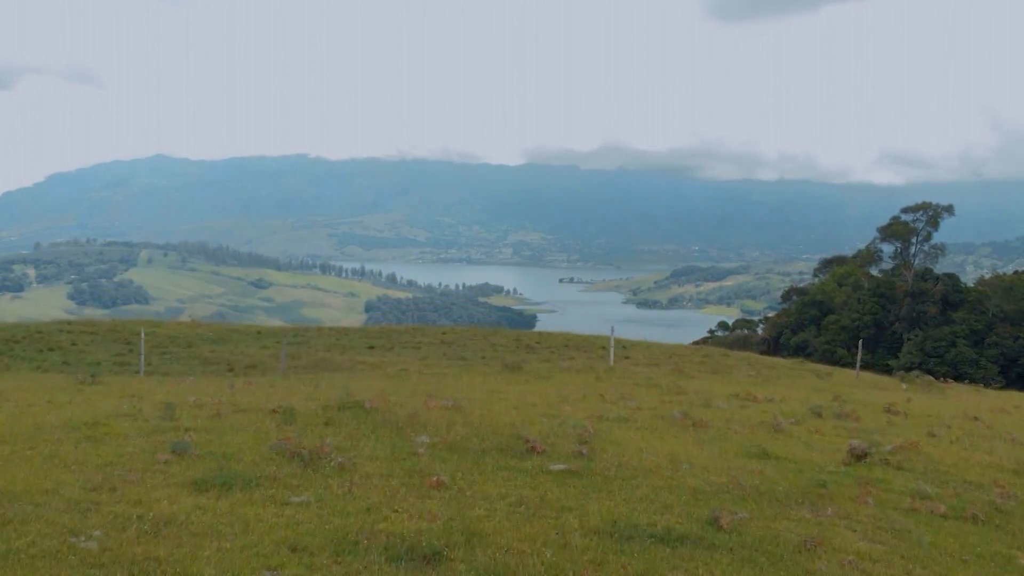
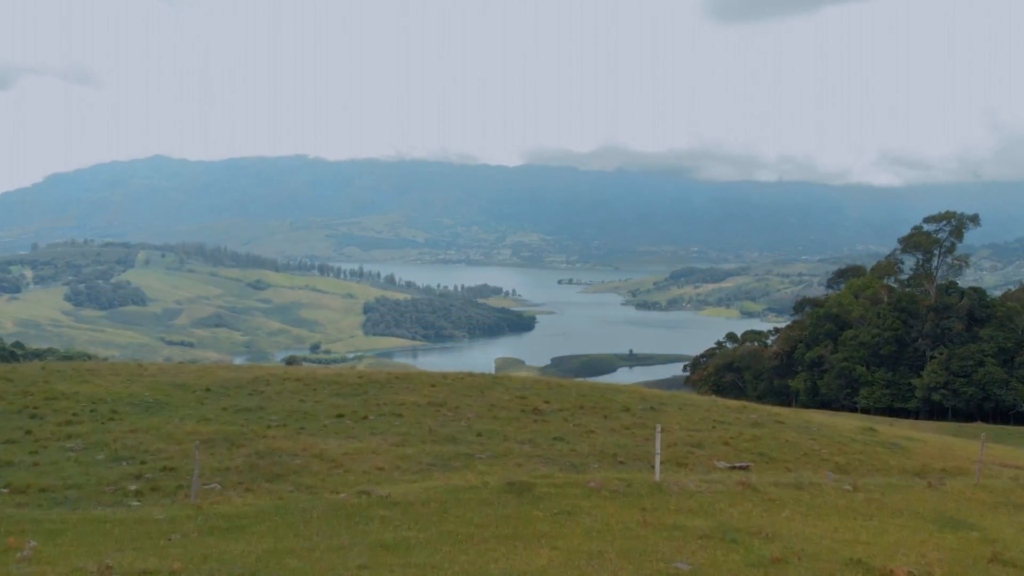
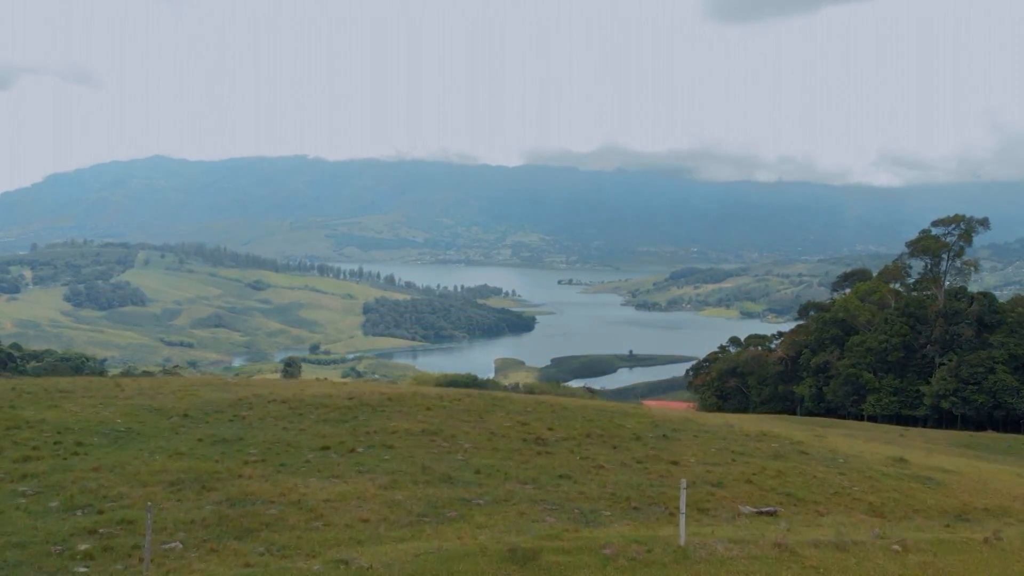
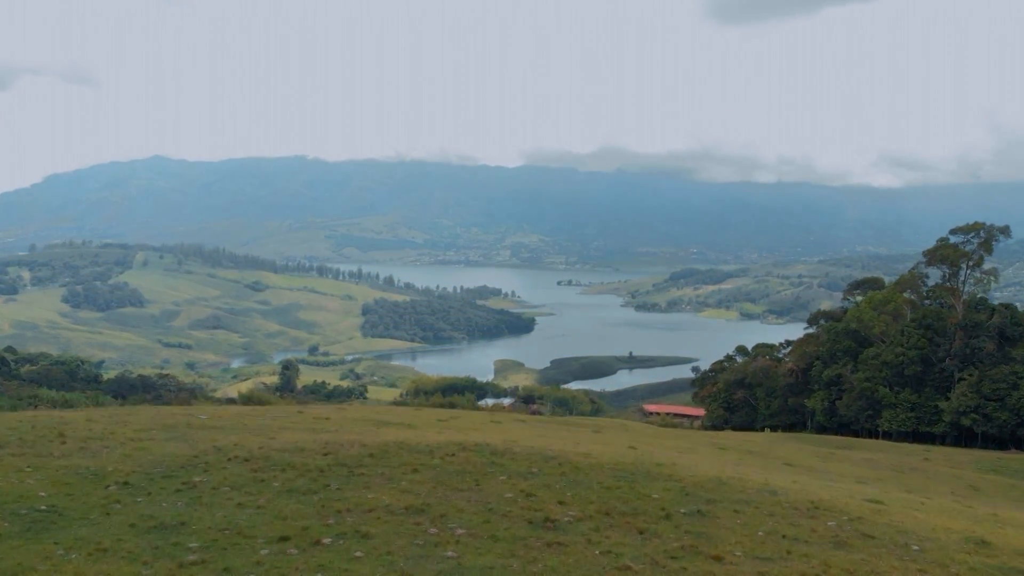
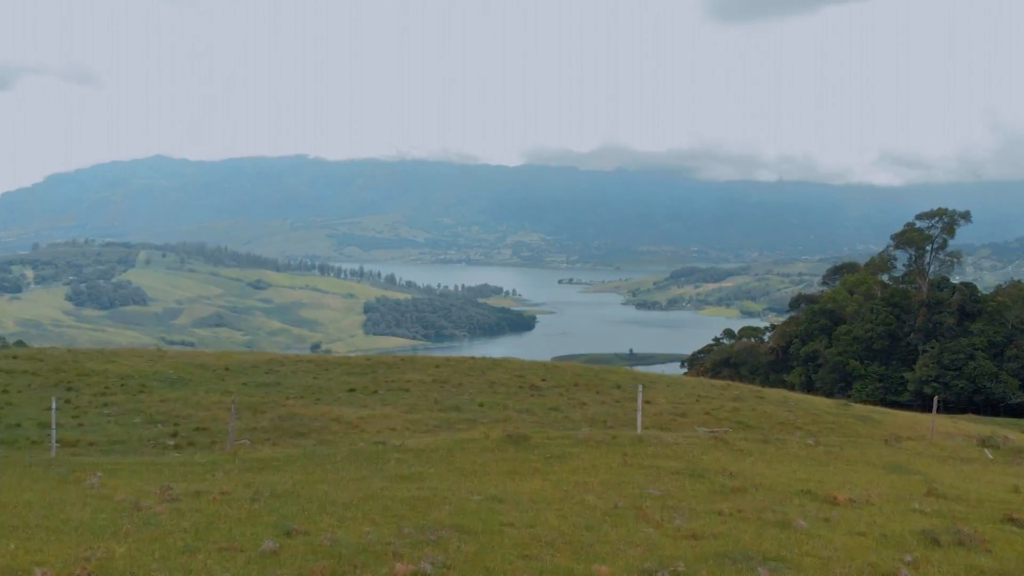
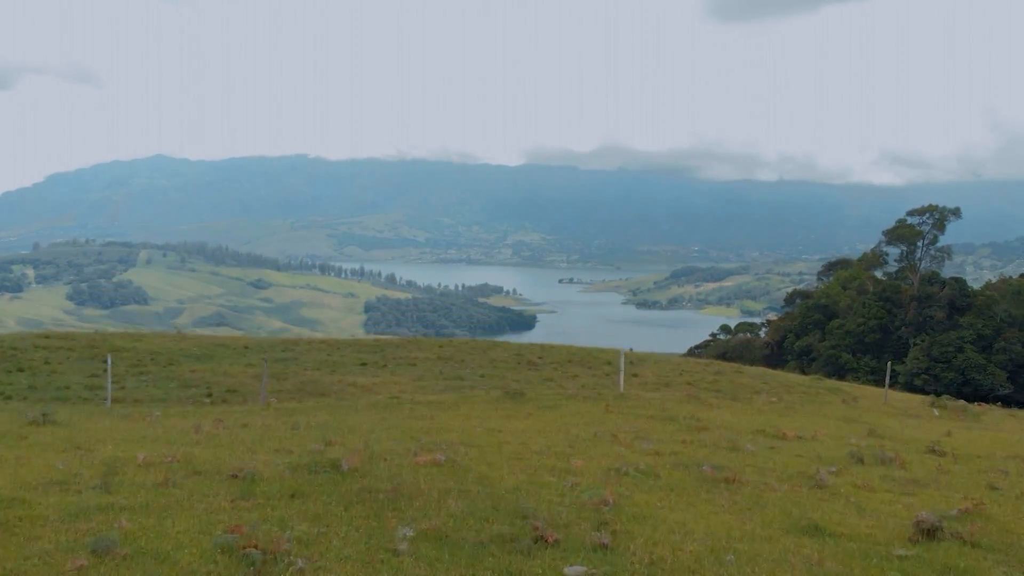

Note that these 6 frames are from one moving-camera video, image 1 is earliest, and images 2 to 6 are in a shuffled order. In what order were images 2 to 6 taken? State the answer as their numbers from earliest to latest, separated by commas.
6, 5, 2, 3, 4
